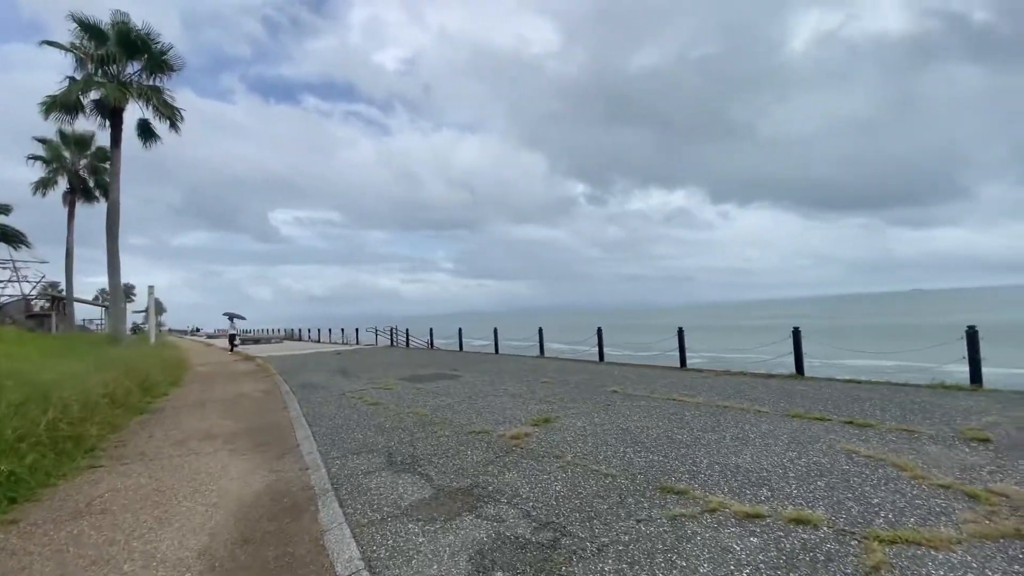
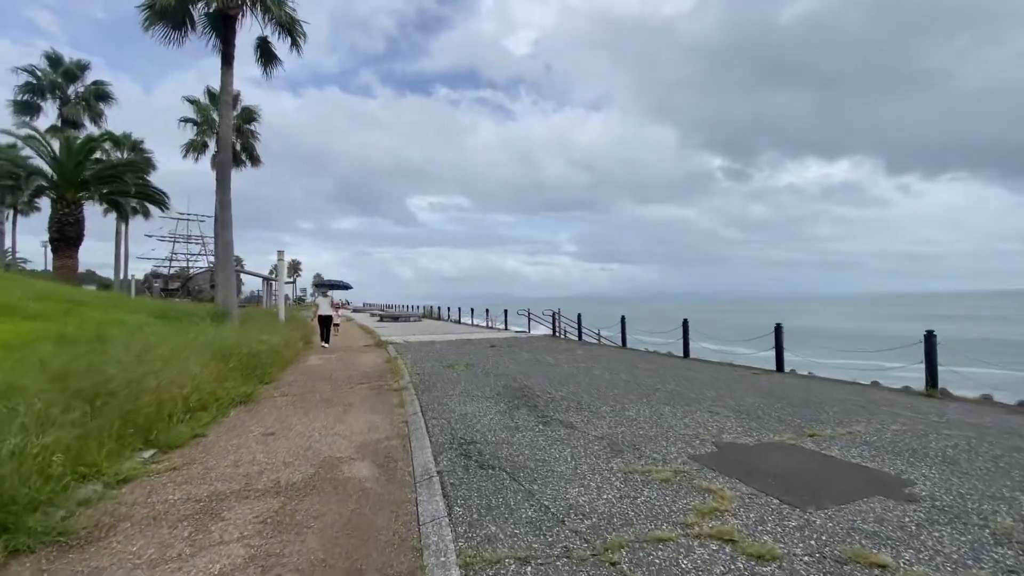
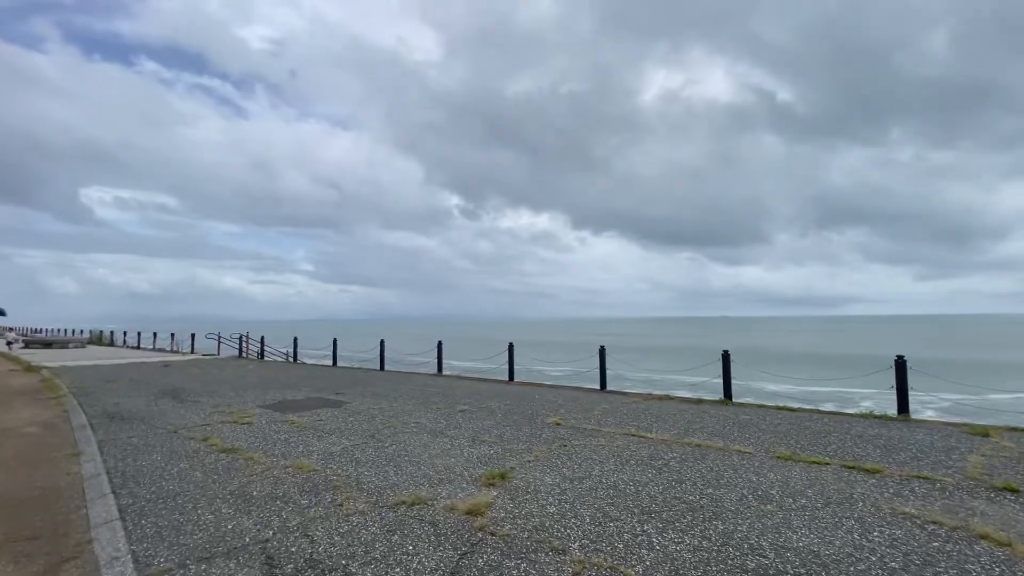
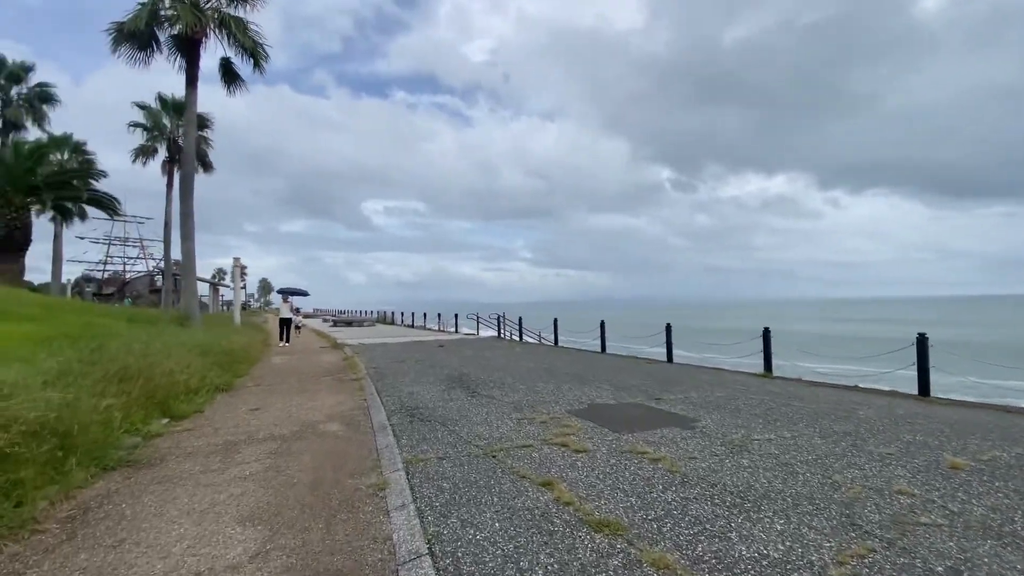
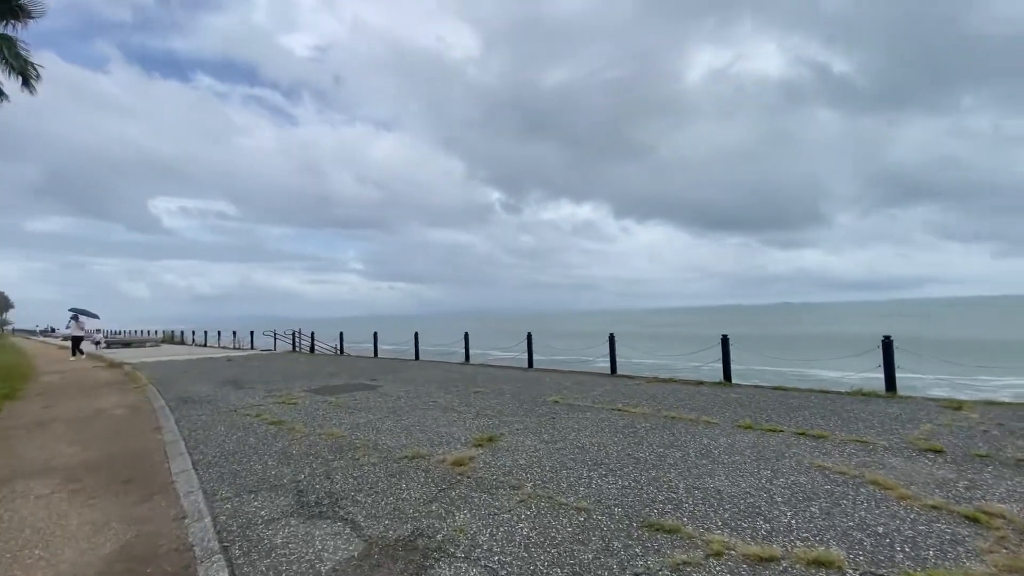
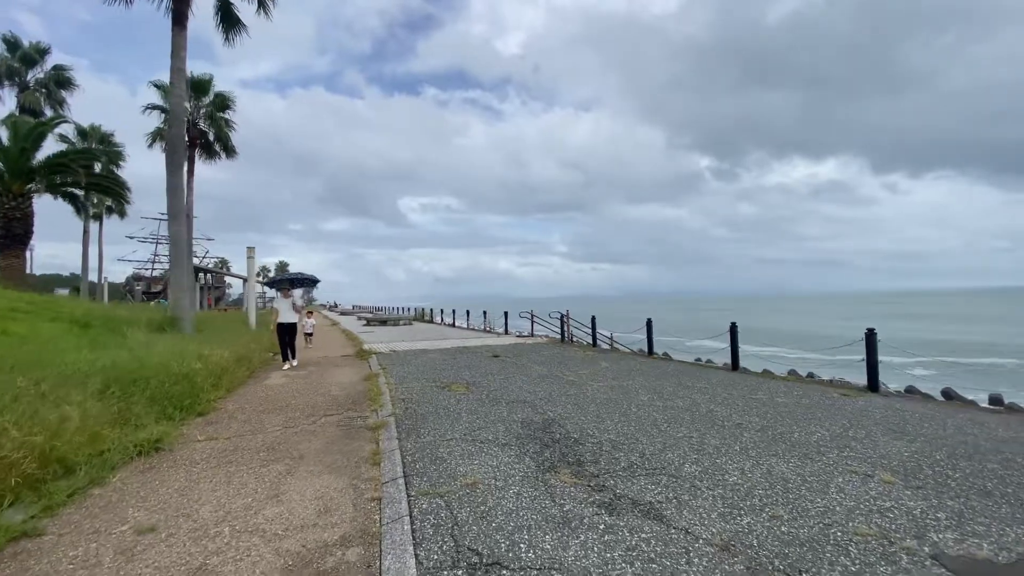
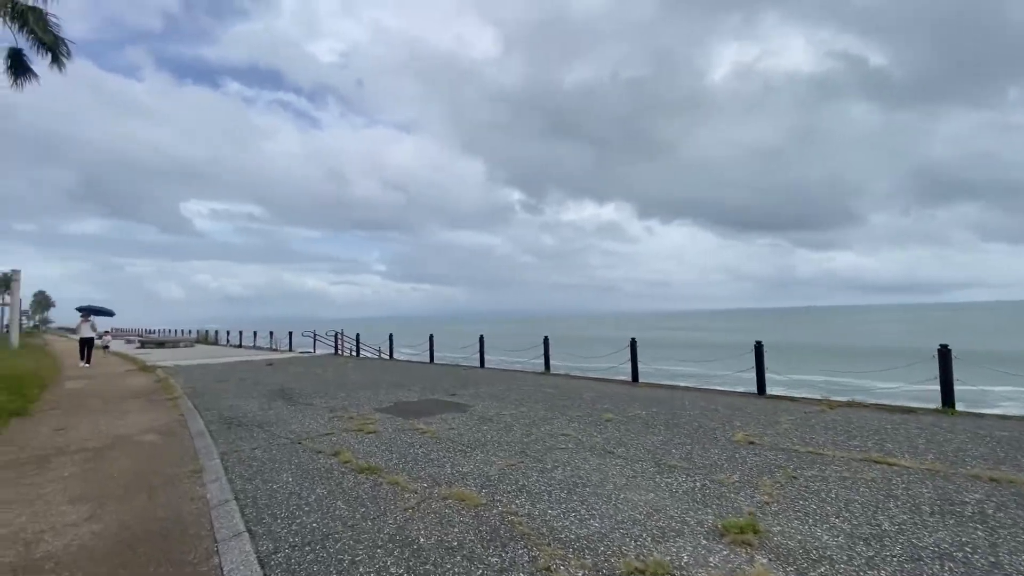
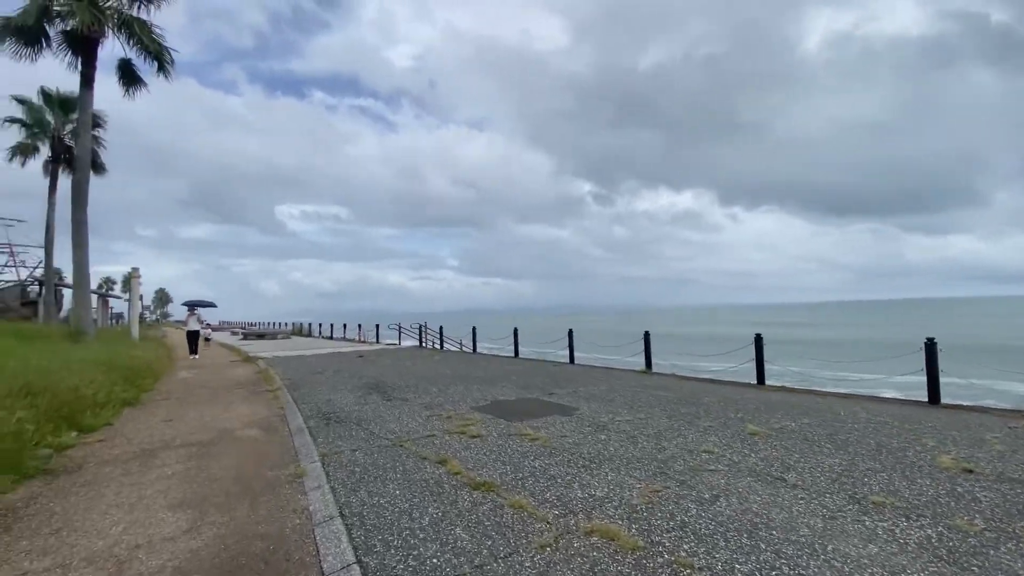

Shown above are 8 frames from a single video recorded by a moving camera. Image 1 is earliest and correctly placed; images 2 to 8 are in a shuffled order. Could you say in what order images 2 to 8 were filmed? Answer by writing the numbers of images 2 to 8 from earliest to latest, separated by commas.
5, 3, 7, 8, 4, 2, 6
